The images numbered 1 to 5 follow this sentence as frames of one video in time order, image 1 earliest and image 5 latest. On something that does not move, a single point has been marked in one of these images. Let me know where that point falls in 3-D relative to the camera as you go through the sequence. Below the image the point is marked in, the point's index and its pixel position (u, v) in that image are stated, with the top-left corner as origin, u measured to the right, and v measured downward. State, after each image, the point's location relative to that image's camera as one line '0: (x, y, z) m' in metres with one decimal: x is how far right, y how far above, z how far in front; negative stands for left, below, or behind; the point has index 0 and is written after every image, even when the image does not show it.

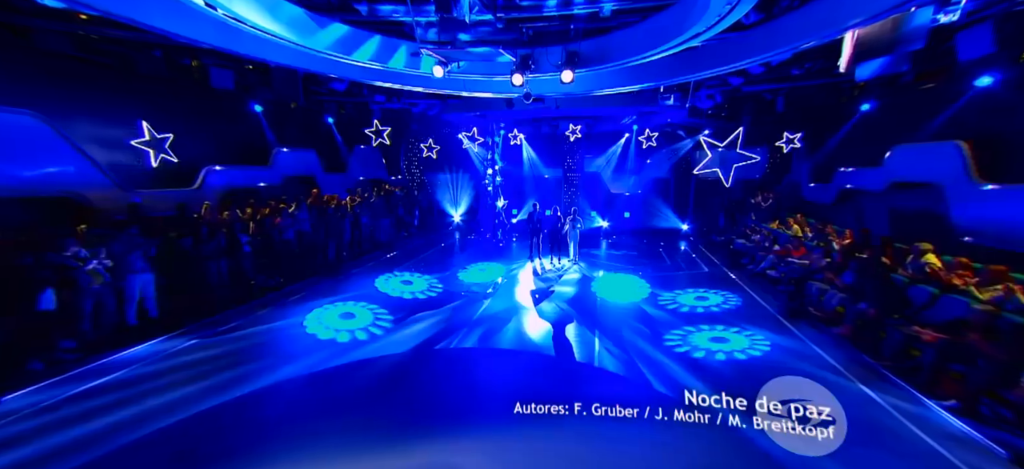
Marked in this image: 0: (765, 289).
0: (+7.2, -1.6, +9.6) m
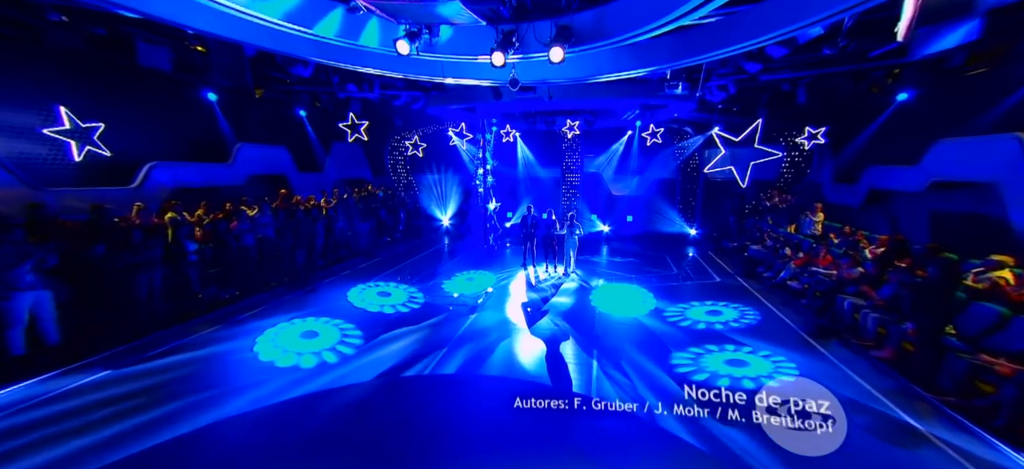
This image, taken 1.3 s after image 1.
0: (+6.9, -1.7, +8.5) m
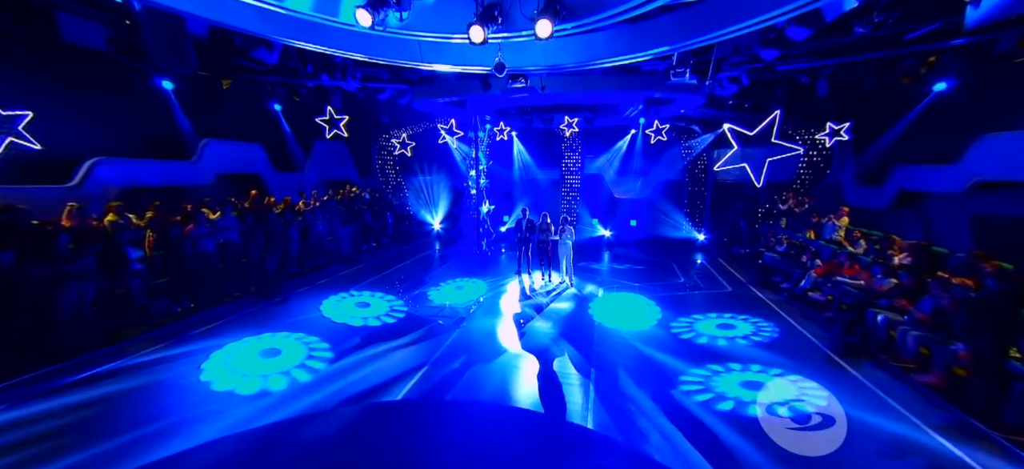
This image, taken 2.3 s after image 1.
0: (+6.7, -1.9, +7.7) m
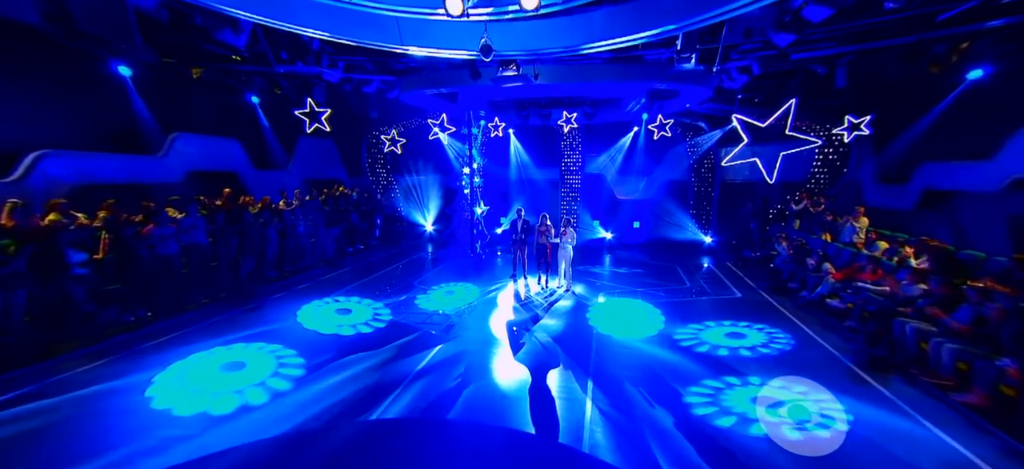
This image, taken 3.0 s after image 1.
0: (+6.6, -1.9, +7.0) m
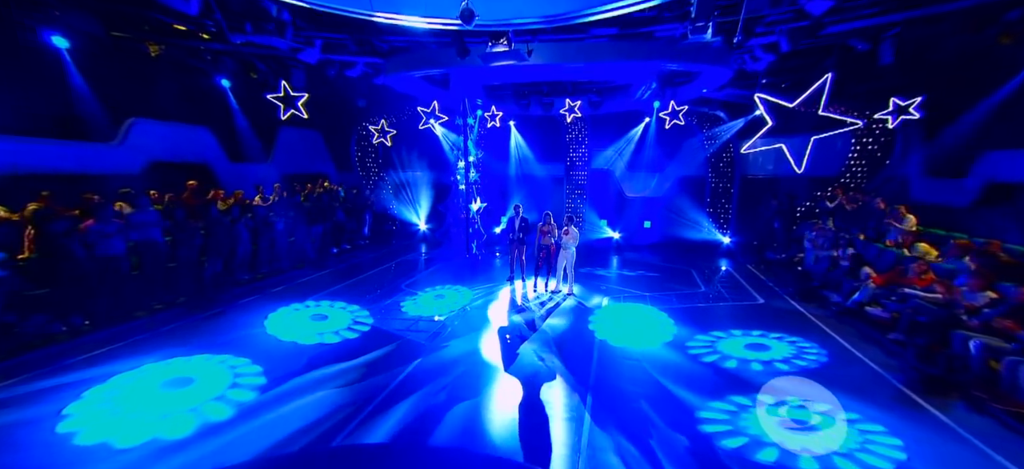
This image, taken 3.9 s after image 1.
0: (+6.5, -1.9, +6.1) m
